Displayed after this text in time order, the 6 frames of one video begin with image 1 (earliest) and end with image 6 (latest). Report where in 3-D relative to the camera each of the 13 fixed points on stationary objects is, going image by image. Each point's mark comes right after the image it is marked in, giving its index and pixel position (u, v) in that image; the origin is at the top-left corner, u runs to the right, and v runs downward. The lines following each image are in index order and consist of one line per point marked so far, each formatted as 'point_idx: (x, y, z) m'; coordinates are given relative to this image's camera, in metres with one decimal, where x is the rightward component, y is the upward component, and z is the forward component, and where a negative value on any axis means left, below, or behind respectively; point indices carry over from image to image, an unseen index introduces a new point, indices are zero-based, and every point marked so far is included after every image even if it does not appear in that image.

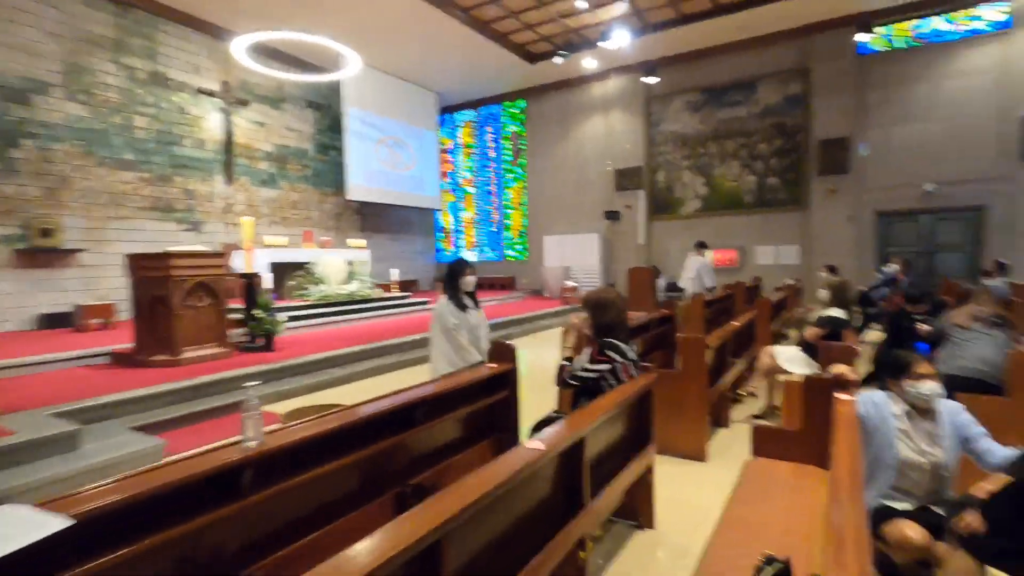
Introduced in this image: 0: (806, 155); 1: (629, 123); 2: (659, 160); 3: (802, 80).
0: (+6.4, +2.9, +11.6) m
1: (+3.0, +4.2, +13.7) m
2: (+3.7, +3.2, +13.3) m
3: (+6.3, +4.5, +11.6) m
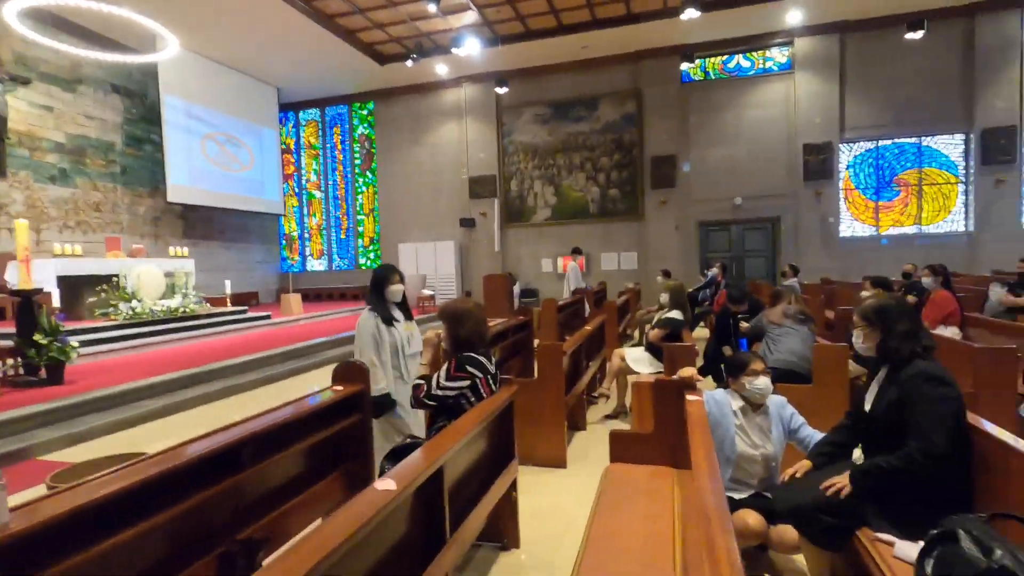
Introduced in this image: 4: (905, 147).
0: (+3.0, +2.8, +12.7) m
1: (-0.8, +4.1, +13.9) m
2: (0.0, +3.0, +13.7) m
3: (+2.9, +4.5, +12.7) m
4: (+8.3, +3.0, +11.4) m
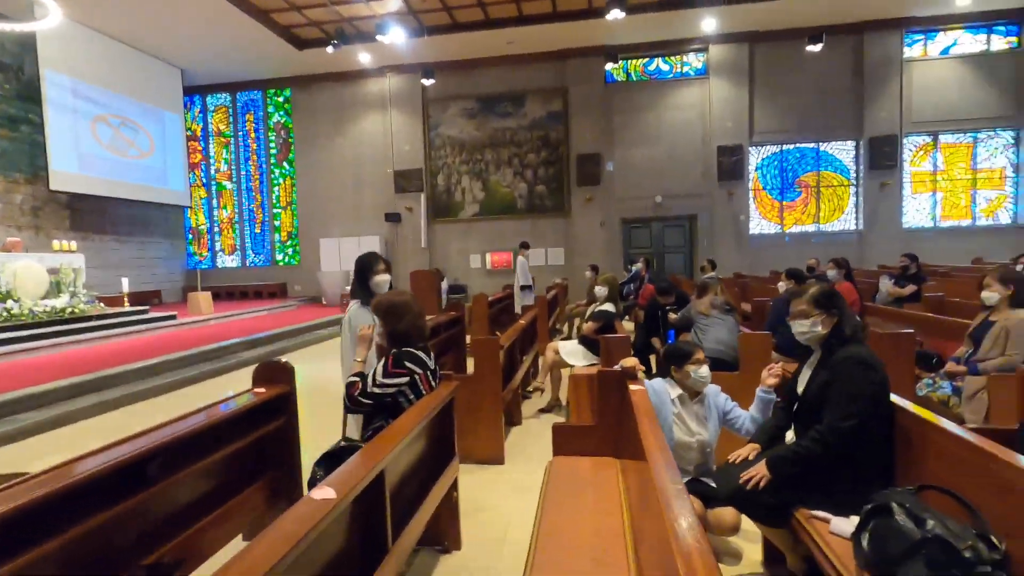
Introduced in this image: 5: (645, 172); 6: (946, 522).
0: (+1.3, +2.9, +12.9) m
1: (-2.7, +4.1, +13.5) m
2: (-1.9, +3.1, +13.4) m
3: (+1.2, +4.6, +12.8) m
4: (+6.7, +3.2, +12.3) m
5: (+3.2, +2.8, +12.7) m
6: (+1.0, -0.5, +1.2) m
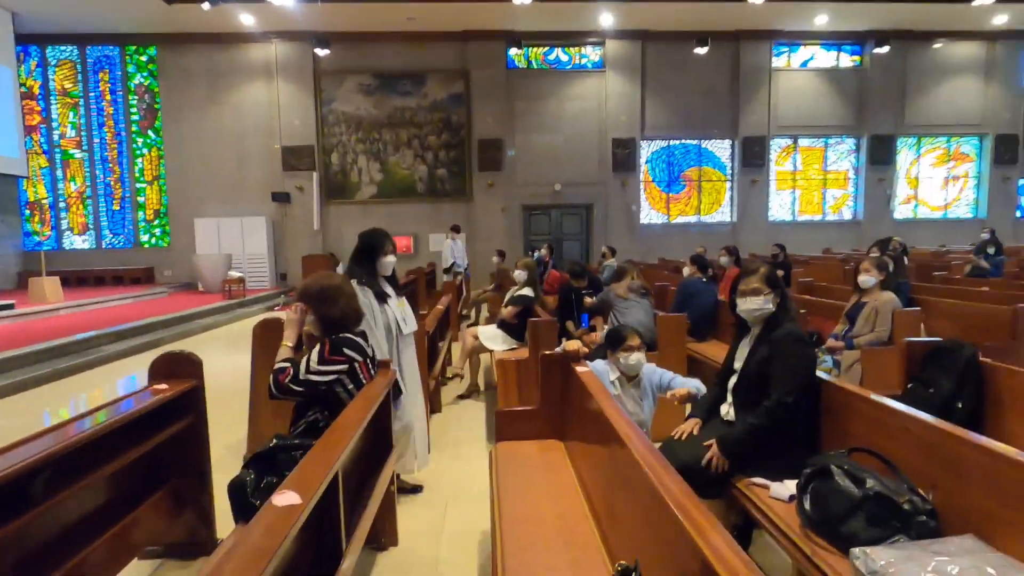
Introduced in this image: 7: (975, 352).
0: (-1.1, +3.3, +12.8) m
1: (-5.1, +4.5, +12.6) m
2: (-4.3, +3.5, +12.6) m
3: (-1.2, +4.9, +12.7) m
4: (+4.4, +3.5, +13.3) m
5: (+0.8, +3.1, +13.0) m
6: (+1.0, -0.5, +1.4) m
7: (+1.8, -0.2, +2.1) m
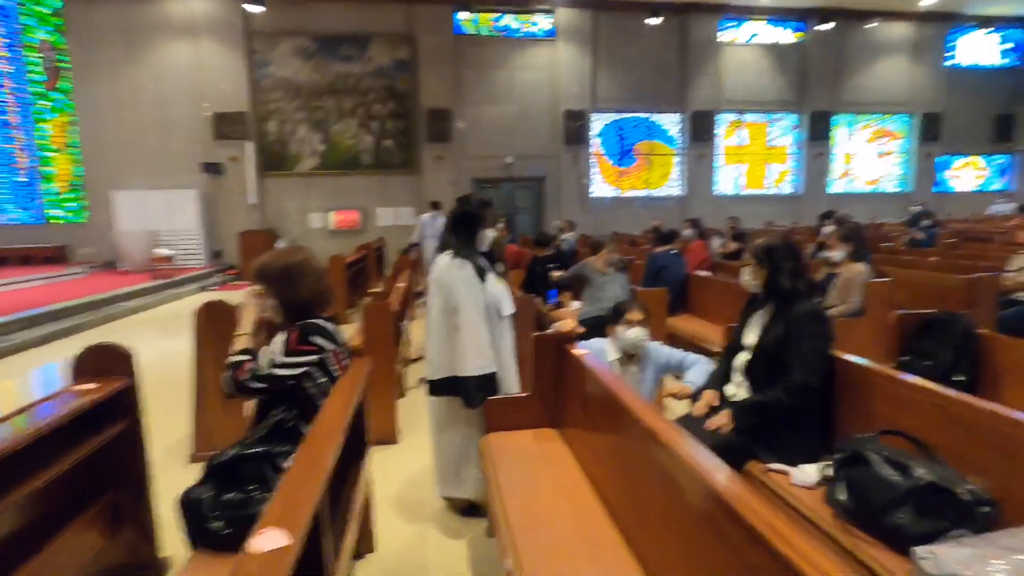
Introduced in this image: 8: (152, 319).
0: (-2.2, +3.8, +12.3) m
1: (-6.2, +5.0, +11.6) m
2: (-5.4, +4.0, +11.8) m
3: (-2.3, +5.4, +12.0) m
4: (+3.2, +4.1, +13.2) m
5: (-0.4, +3.7, +12.6) m
6: (+1.0, -0.4, +1.3) m
7: (+1.8, -0.1, +2.0) m
8: (-4.9, -0.4, +7.3) m
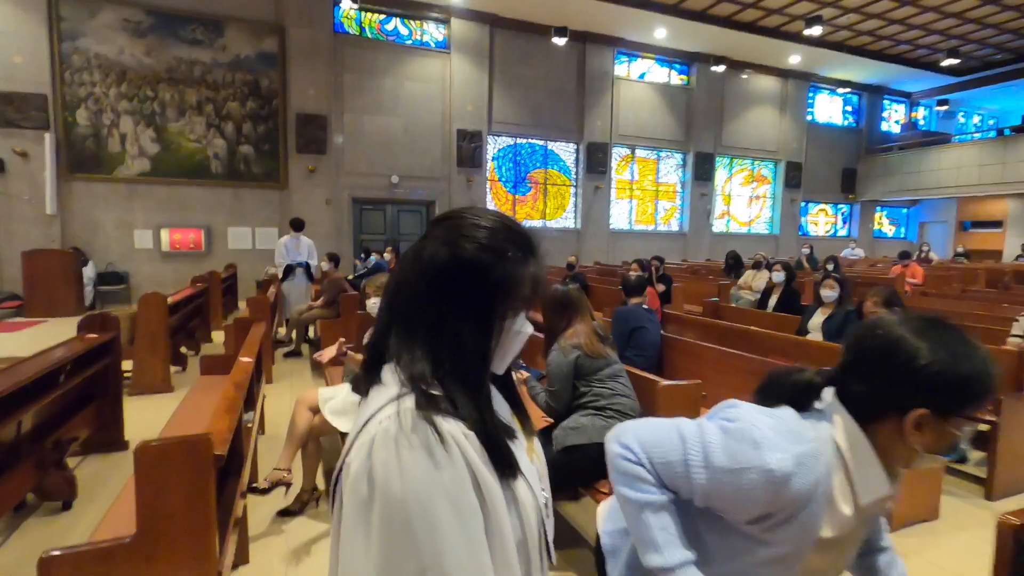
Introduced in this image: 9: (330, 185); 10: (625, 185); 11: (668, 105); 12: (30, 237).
0: (-4.4, +3.1, +10.3) m
1: (-8.2, +4.4, +8.8) m
2: (-7.4, +3.3, +9.1) m
3: (-4.5, +4.7, +10.1) m
4: (+0.6, +3.3, +12.5) m
5: (-2.7, +2.9, +11.1) m
6: (+1.2, -0.7, +0.2) m
7: (+1.8, -0.4, +1.1) m
8: (-5.9, -0.8, +4.6) m
9: (-3.6, +2.1, +10.7) m
10: (+2.8, +2.6, +13.5) m
11: (+4.0, +4.6, +13.6) m
12: (-8.2, +0.9, +9.1) m
